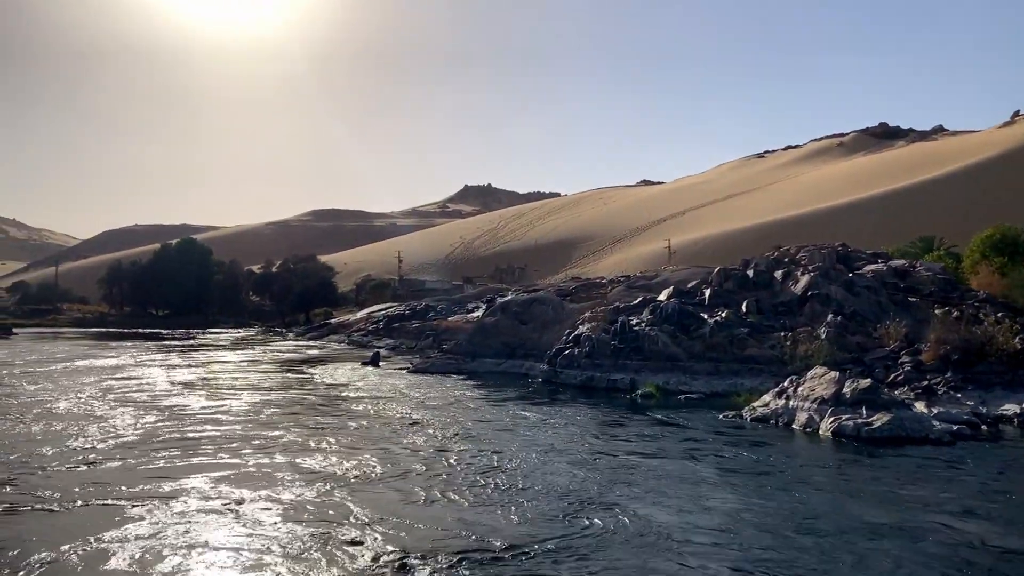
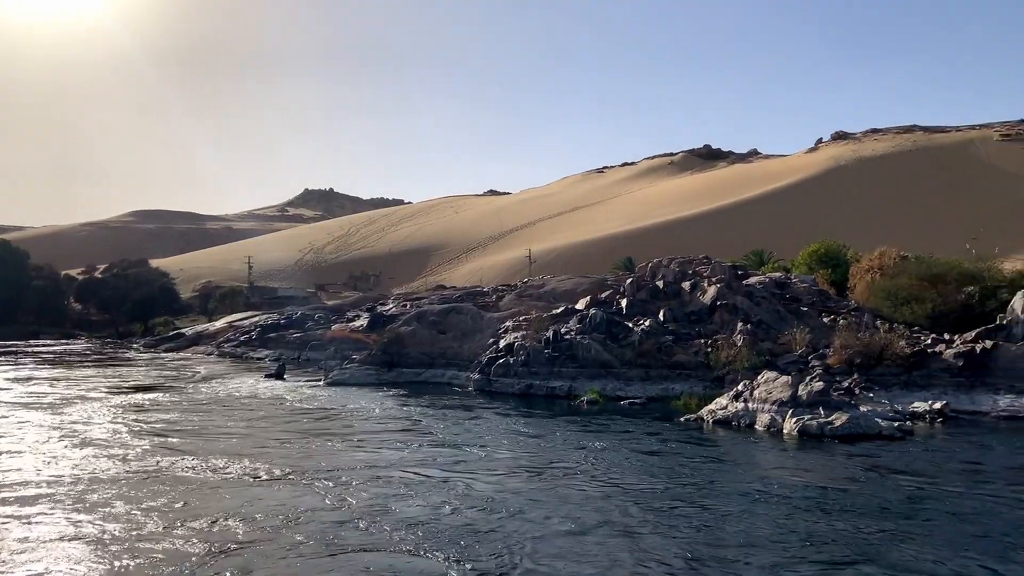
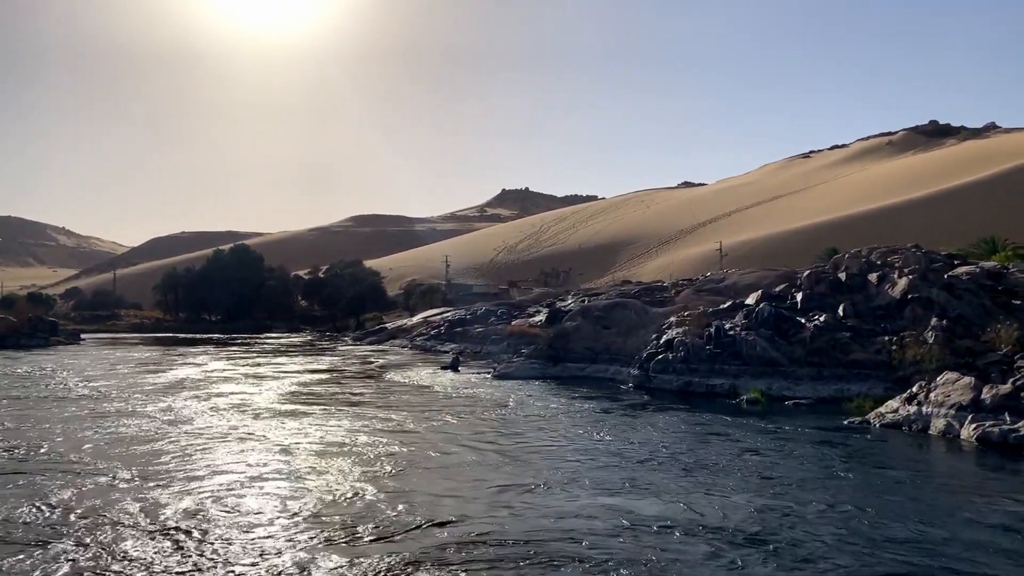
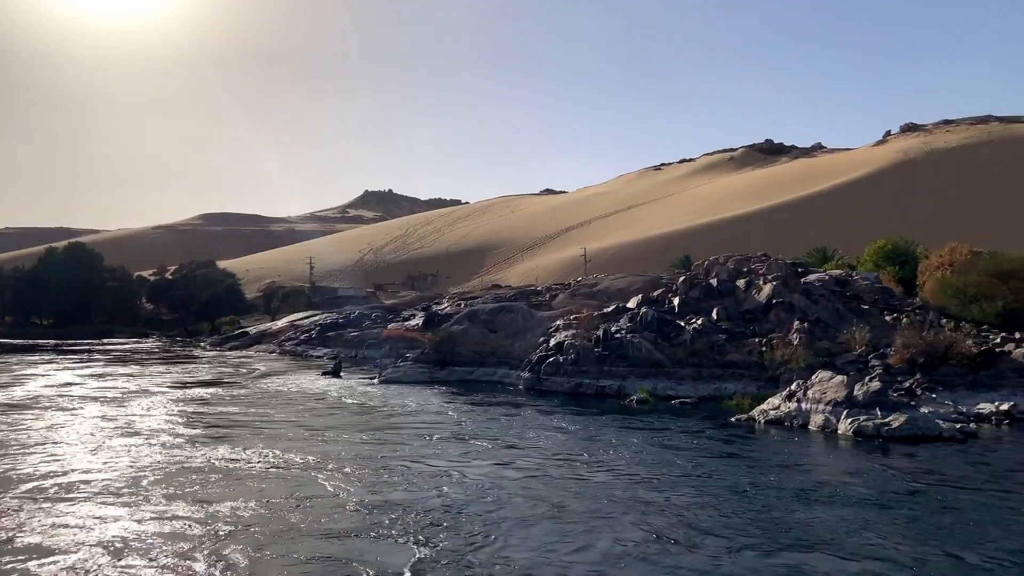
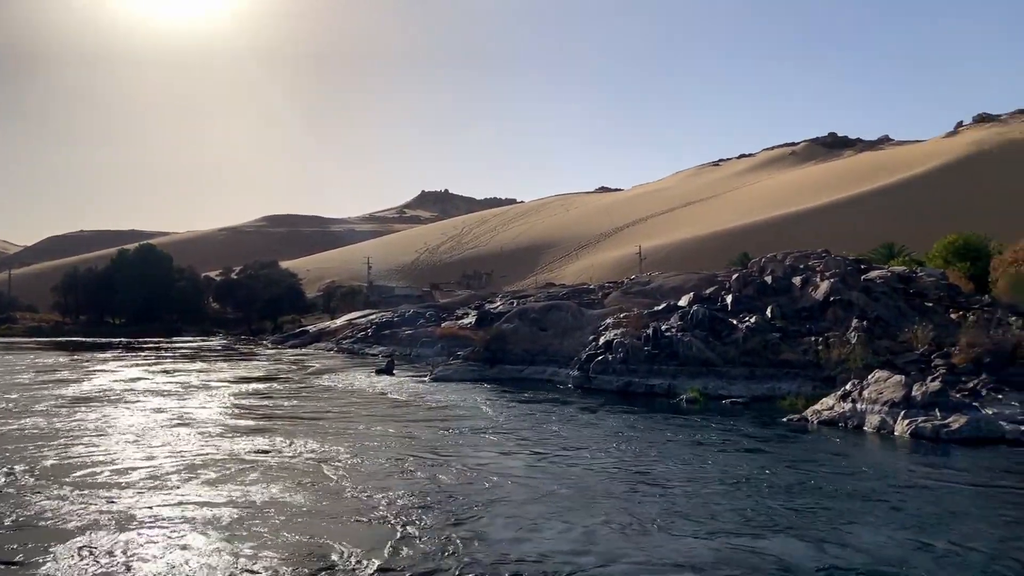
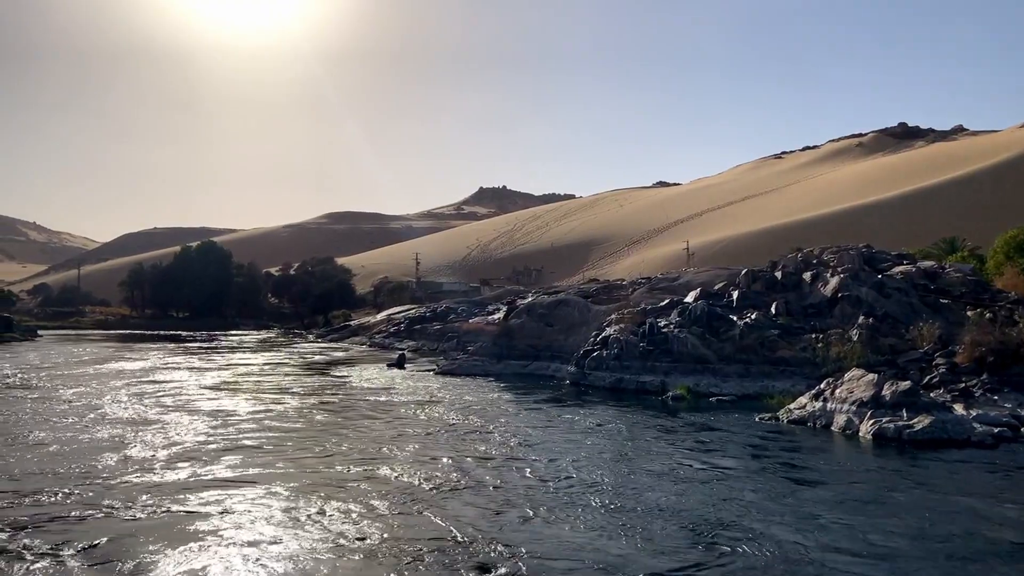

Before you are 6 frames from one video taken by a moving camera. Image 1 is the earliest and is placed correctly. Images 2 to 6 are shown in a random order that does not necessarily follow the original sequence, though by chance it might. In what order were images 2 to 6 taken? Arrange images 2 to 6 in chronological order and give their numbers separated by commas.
6, 3, 5, 4, 2
